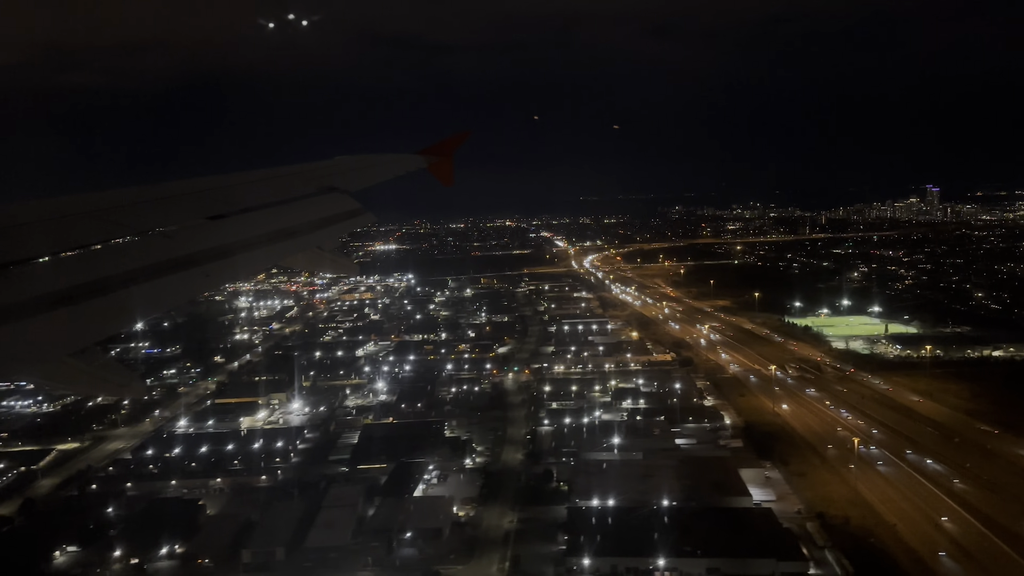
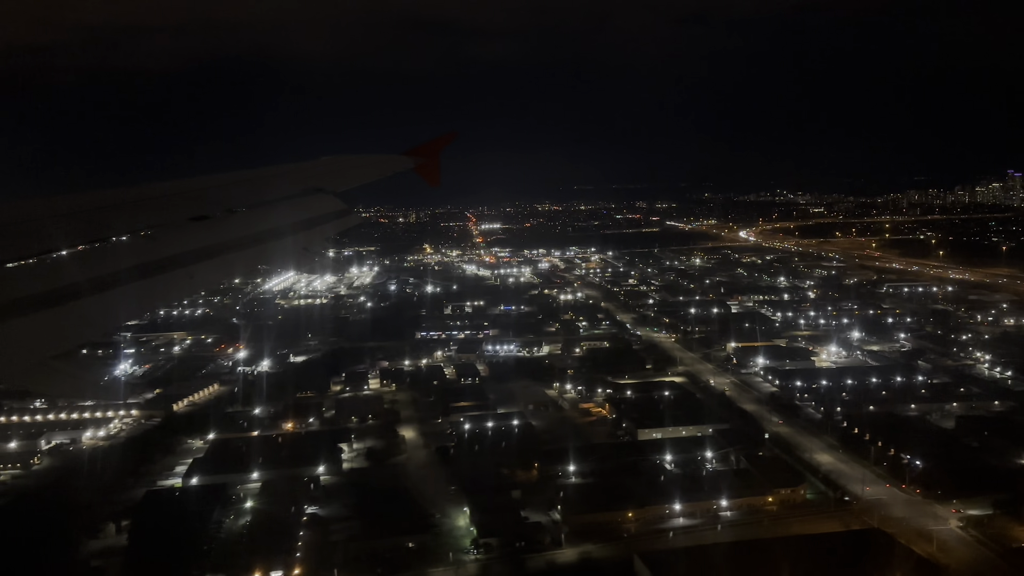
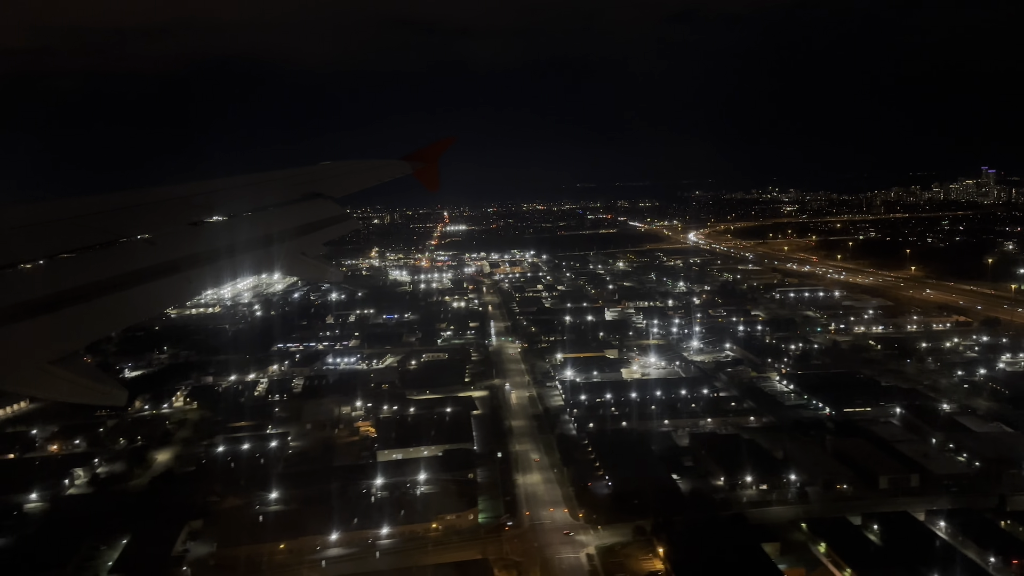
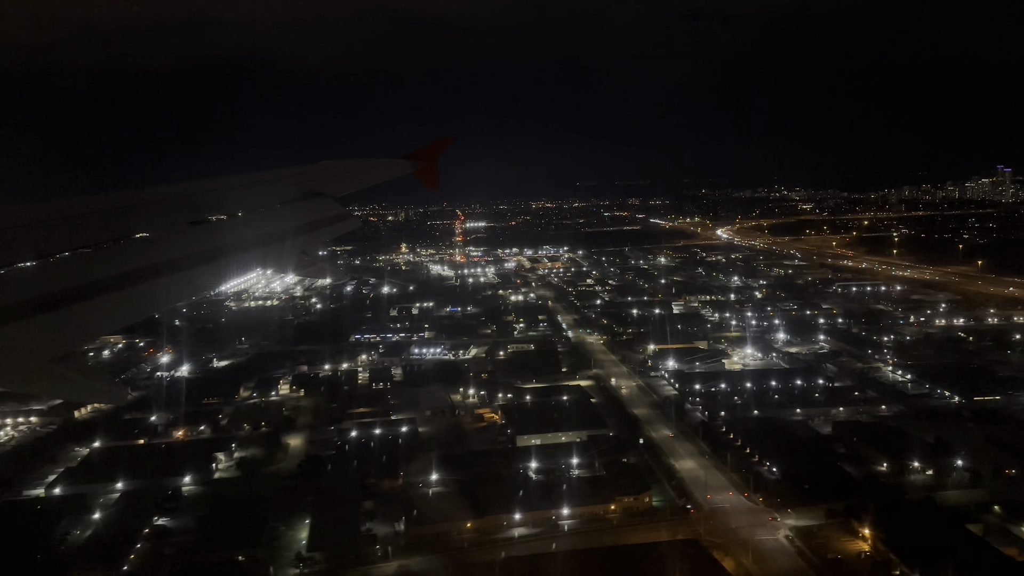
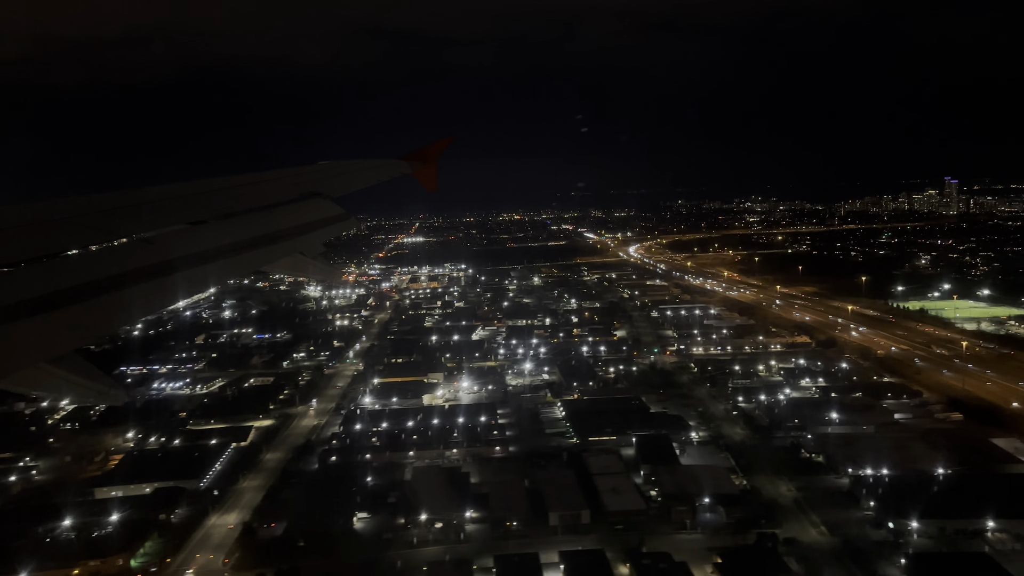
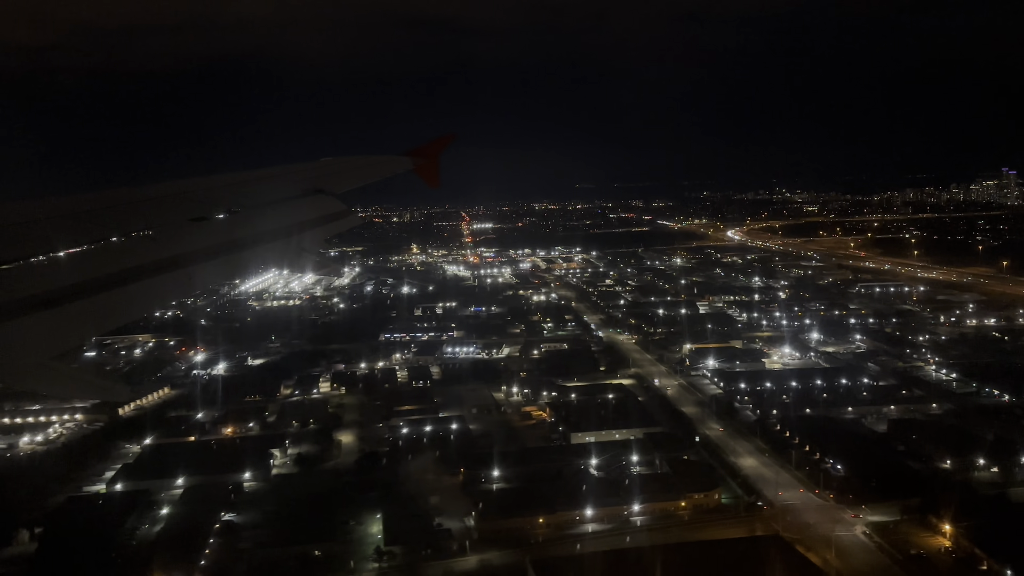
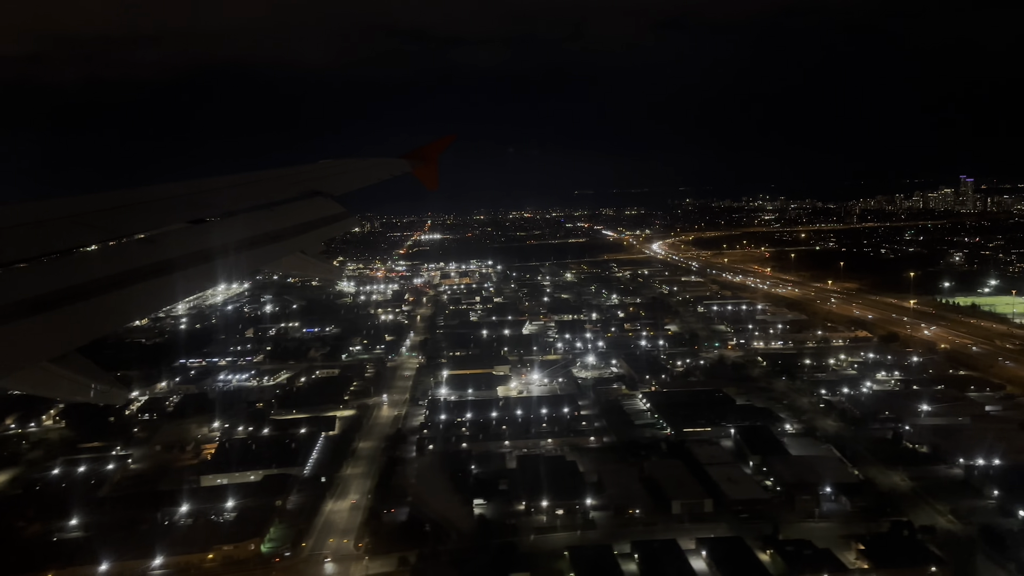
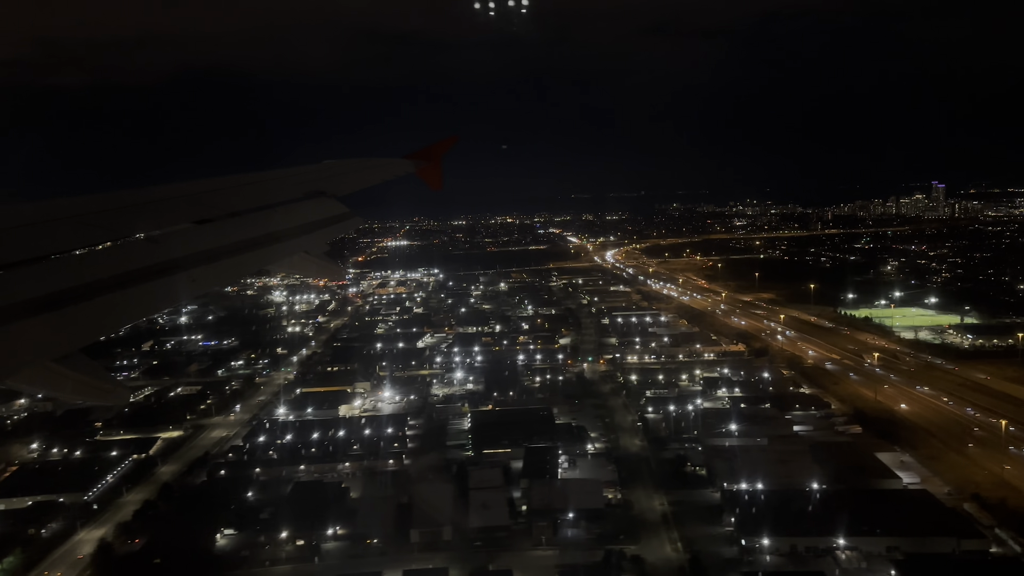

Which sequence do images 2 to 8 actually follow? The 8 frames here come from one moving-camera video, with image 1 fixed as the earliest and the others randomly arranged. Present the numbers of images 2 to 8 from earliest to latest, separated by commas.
8, 5, 7, 3, 4, 6, 2
